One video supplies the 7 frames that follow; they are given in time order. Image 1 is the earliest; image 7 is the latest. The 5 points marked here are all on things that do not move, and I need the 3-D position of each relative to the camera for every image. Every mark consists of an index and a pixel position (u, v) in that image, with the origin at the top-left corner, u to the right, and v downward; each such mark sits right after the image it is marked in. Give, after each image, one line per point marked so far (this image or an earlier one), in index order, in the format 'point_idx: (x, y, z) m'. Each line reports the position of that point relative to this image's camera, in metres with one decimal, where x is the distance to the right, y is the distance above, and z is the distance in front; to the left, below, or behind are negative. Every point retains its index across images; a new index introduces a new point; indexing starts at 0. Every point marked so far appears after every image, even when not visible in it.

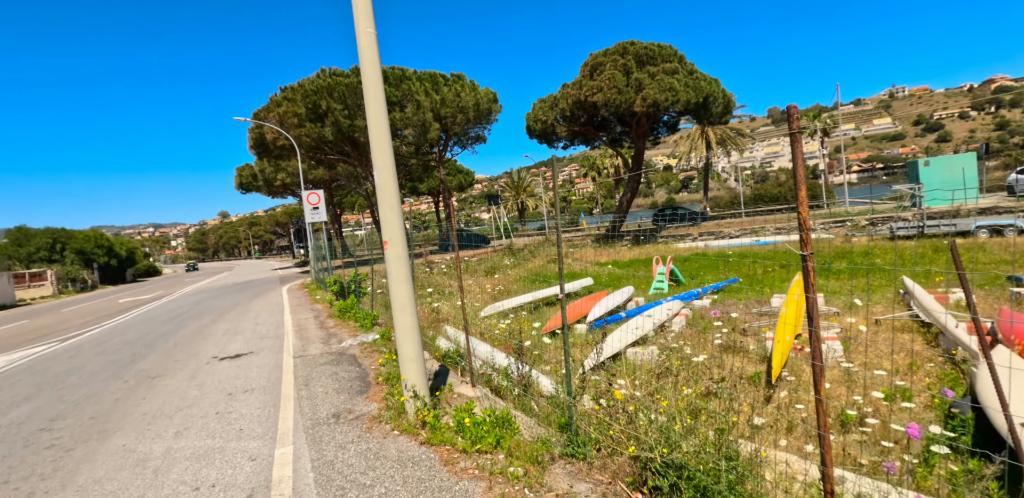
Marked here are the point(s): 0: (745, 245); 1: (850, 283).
0: (+7.8, +0.1, +15.8) m
1: (+6.9, -0.7, +9.5) m
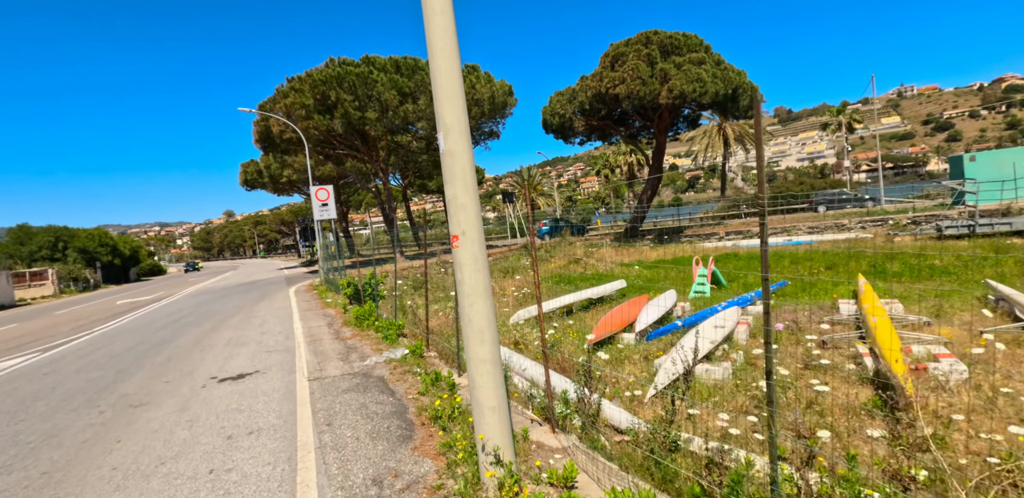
0: (+8.4, +0.1, +14.8) m
1: (+7.4, -0.7, +8.6) m
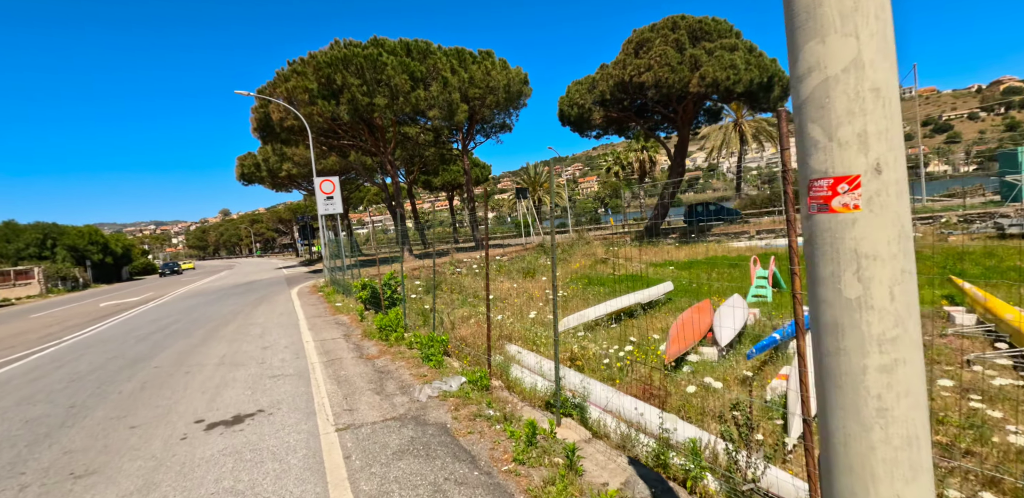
0: (+9.0, +0.1, +13.7) m
1: (+8.1, -0.7, +7.4) m
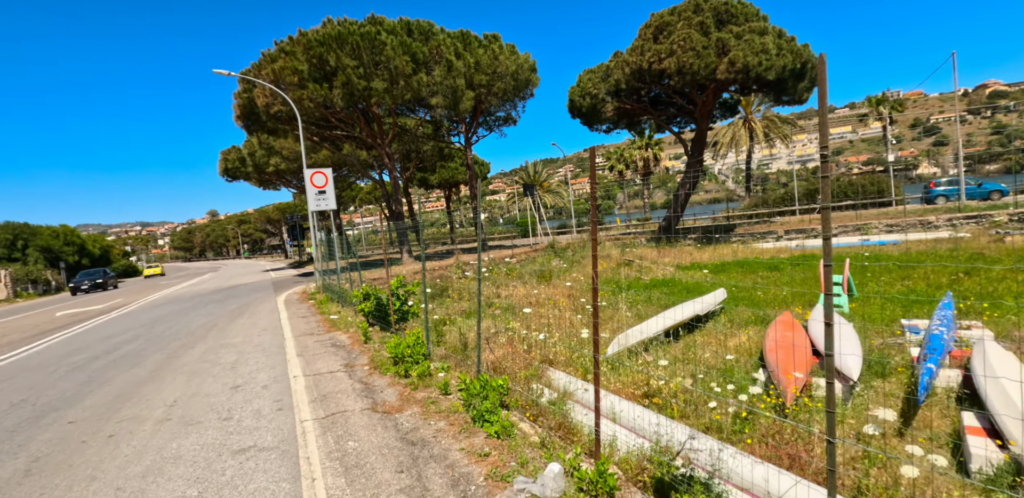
0: (+9.4, +0.1, +12.6) m
1: (+8.5, -0.7, +6.2) m
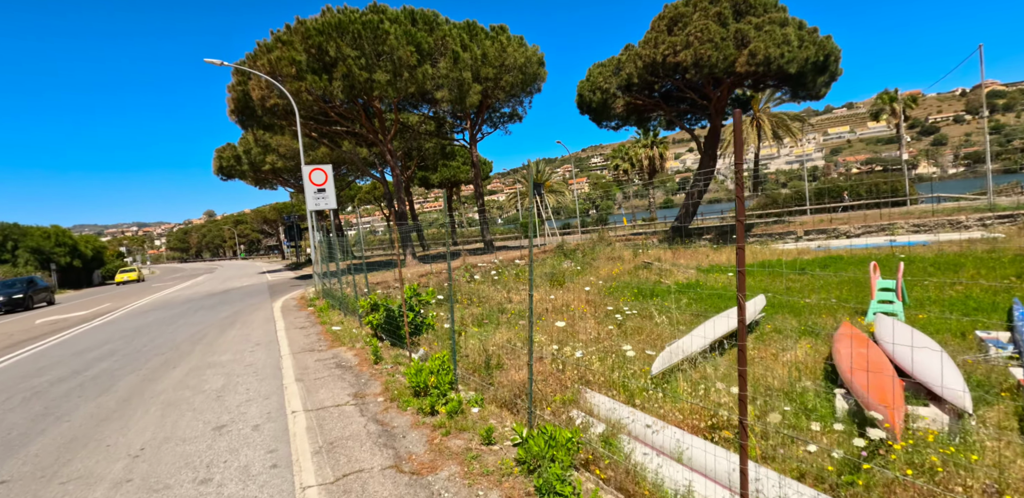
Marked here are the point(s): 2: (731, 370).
0: (+9.7, 0.0, +11.9) m
1: (+8.8, -0.7, +5.6) m
2: (+2.2, -1.2, +4.7) m
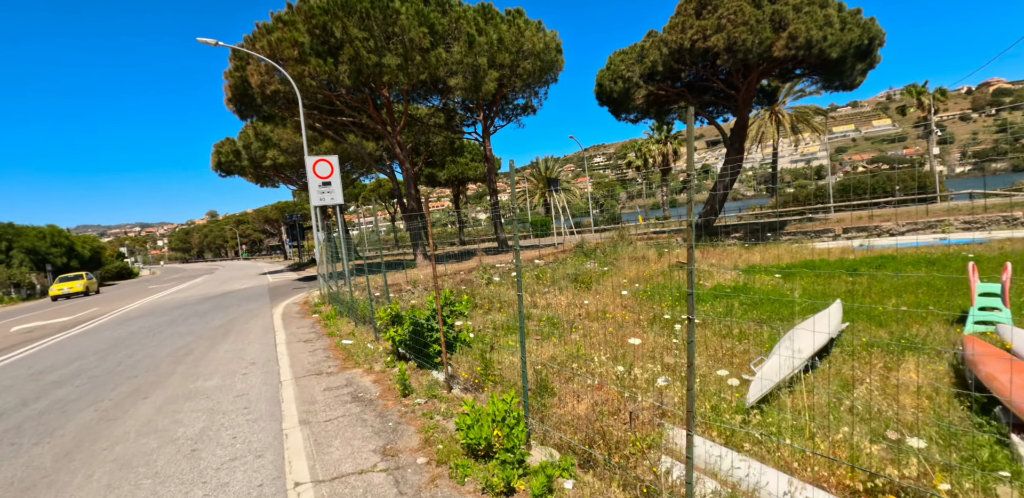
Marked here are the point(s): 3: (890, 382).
0: (+10.2, +0.1, +10.9) m
1: (+9.3, -0.7, +4.6) m
2: (+2.7, -1.2, +3.8) m
3: (+3.4, -1.2, +4.1) m
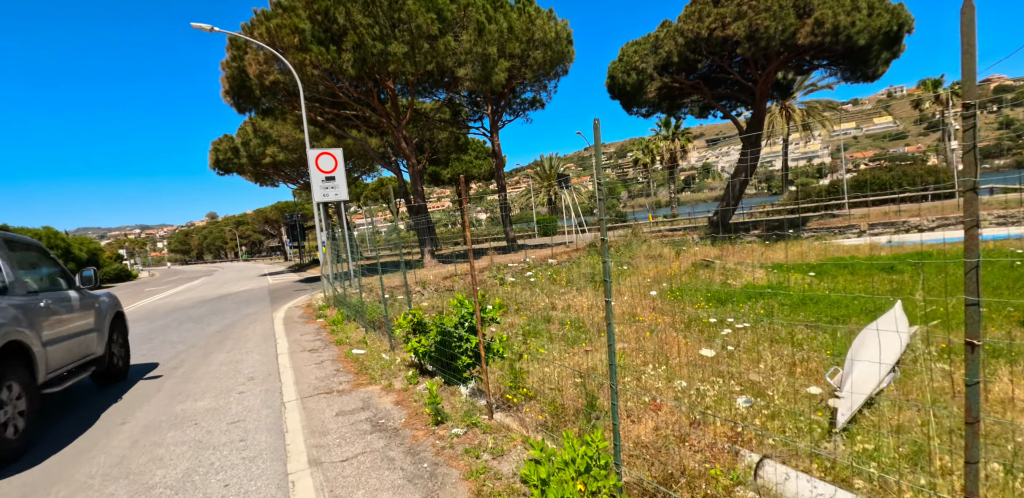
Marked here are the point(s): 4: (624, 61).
0: (+10.5, +0.1, +10.3) m
1: (+9.6, -0.6, +4.0) m
2: (+3.0, -1.2, +3.2) m
3: (+3.7, -1.1, +3.6) m
4: (+3.7, +6.3, +15.8) m
